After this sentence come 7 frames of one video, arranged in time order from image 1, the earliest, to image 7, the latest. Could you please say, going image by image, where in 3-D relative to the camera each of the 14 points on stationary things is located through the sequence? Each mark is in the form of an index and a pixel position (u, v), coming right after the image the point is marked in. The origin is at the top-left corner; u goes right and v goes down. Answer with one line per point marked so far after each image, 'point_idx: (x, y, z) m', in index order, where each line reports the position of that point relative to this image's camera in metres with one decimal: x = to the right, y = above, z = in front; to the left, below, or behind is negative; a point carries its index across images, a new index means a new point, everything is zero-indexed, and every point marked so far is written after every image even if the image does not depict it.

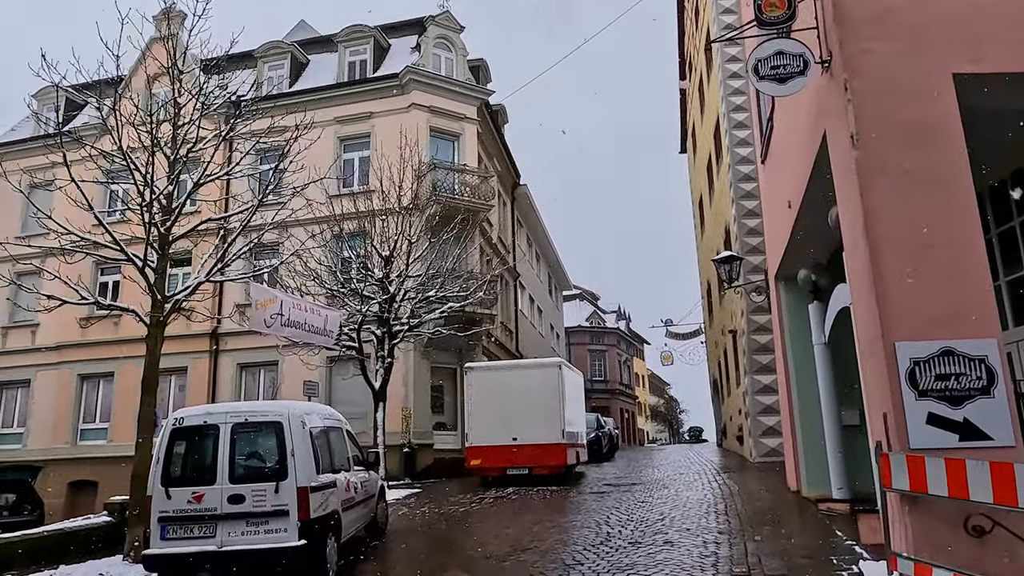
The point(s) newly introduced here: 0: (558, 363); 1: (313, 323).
0: (+0.9, -1.5, +15.3) m
1: (-3.3, -0.6, +12.5) m
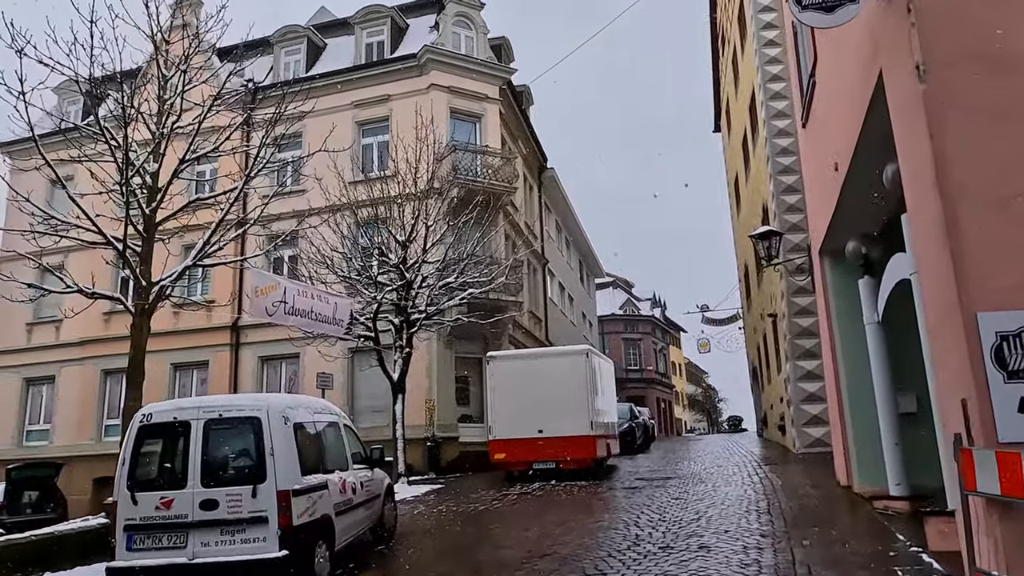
0: (+1.4, -1.2, +14.4) m
1: (-2.9, -0.4, +11.8) m
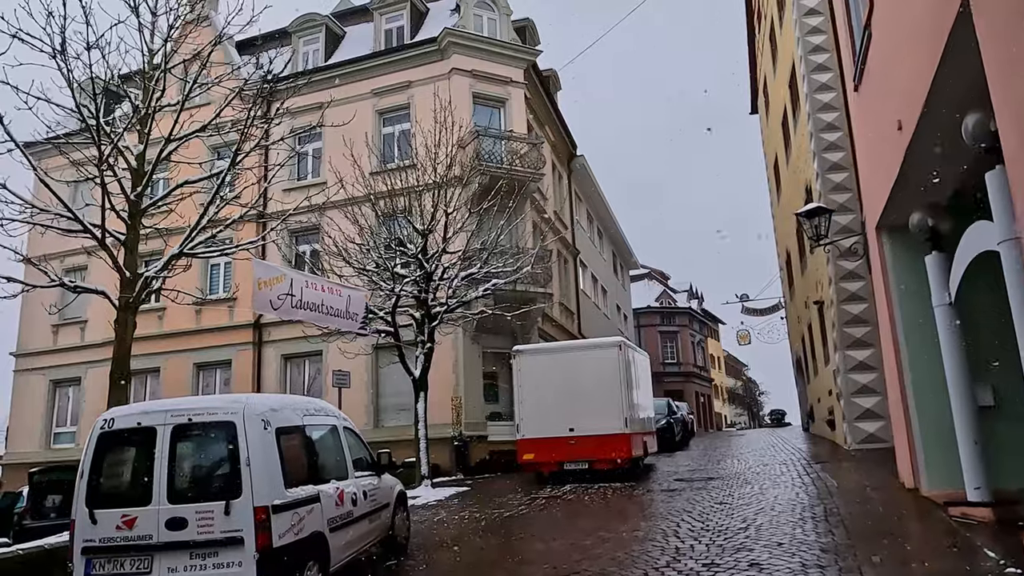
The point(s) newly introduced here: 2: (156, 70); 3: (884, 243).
0: (+1.9, -1.0, +13.5) m
1: (-2.6, -0.3, +11.1) m
2: (-3.9, +2.4, +8.4) m
3: (+4.5, +0.5, +9.2) m
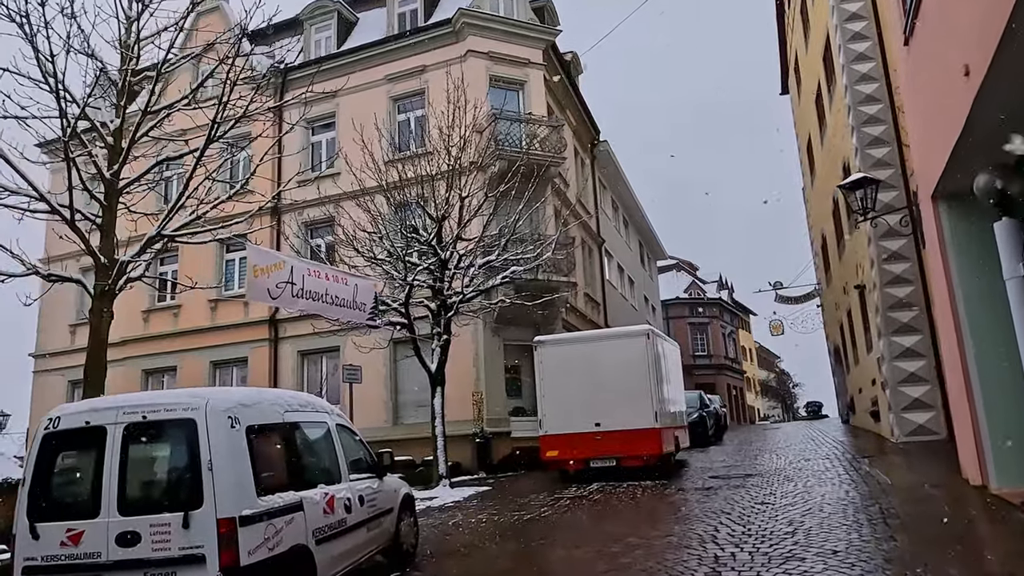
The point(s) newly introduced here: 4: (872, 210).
0: (+2.2, -0.7, +12.6) m
1: (-2.3, -0.1, +10.3) m
2: (-3.8, +2.5, +7.7) m
3: (+4.6, +0.8, +8.2) m
4: (+5.0, +1.1, +10.7) m
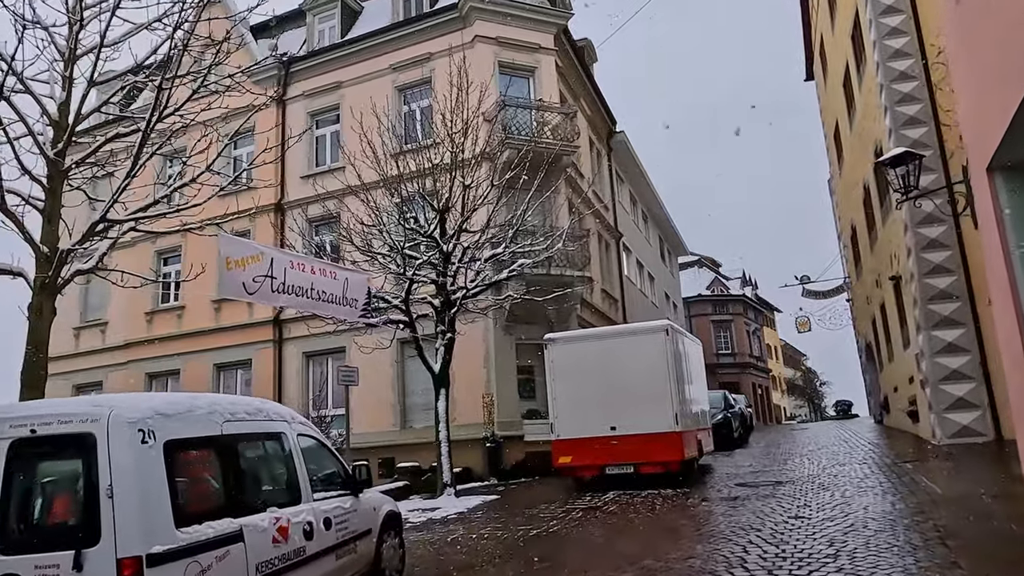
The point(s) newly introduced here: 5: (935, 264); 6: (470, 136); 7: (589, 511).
0: (+2.3, -0.6, +11.7) m
1: (-2.3, 0.0, +9.5) m
2: (-3.8, +2.6, +6.9) m
3: (+4.6, +1.0, +7.2) m
4: (+5.1, +1.3, +9.7) m
5: (+7.8, +0.4, +14.1) m
6: (-0.9, +3.0, +15.0) m
7: (+1.0, -2.8, +9.6) m
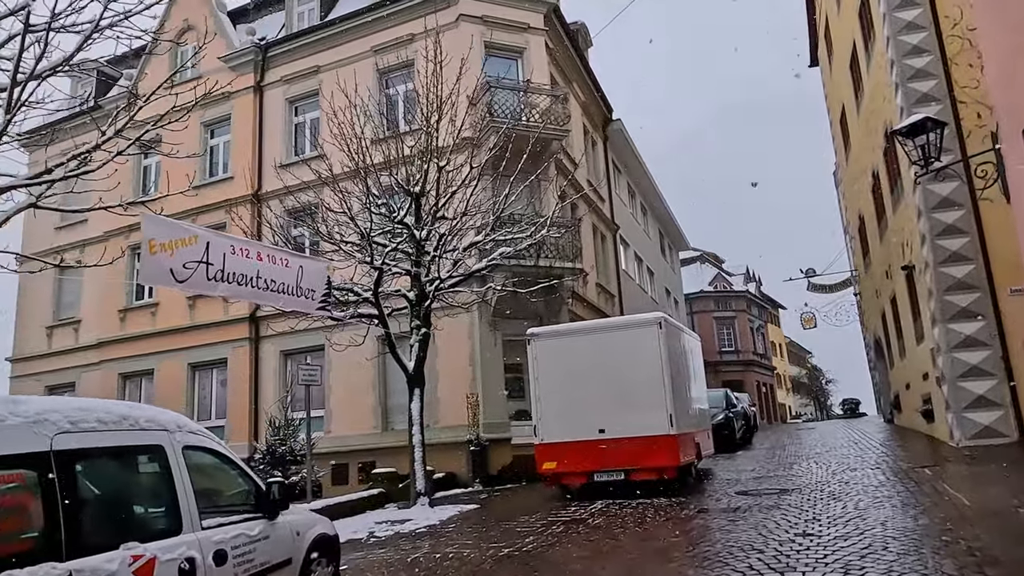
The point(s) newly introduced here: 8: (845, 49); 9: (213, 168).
0: (+2.0, -0.4, +10.7) m
1: (-2.6, +0.1, +8.5) m
2: (-4.2, +2.7, +5.9) m
3: (+4.3, +1.1, +6.2) m
4: (+4.8, +1.4, +8.6) m
5: (+7.5, +0.6, +13.0) m
6: (-1.2, +3.1, +14.0) m
7: (+0.7, -2.7, +8.6) m
8: (+8.7, +6.3, +19.9) m
9: (-7.7, +3.1, +19.7) m
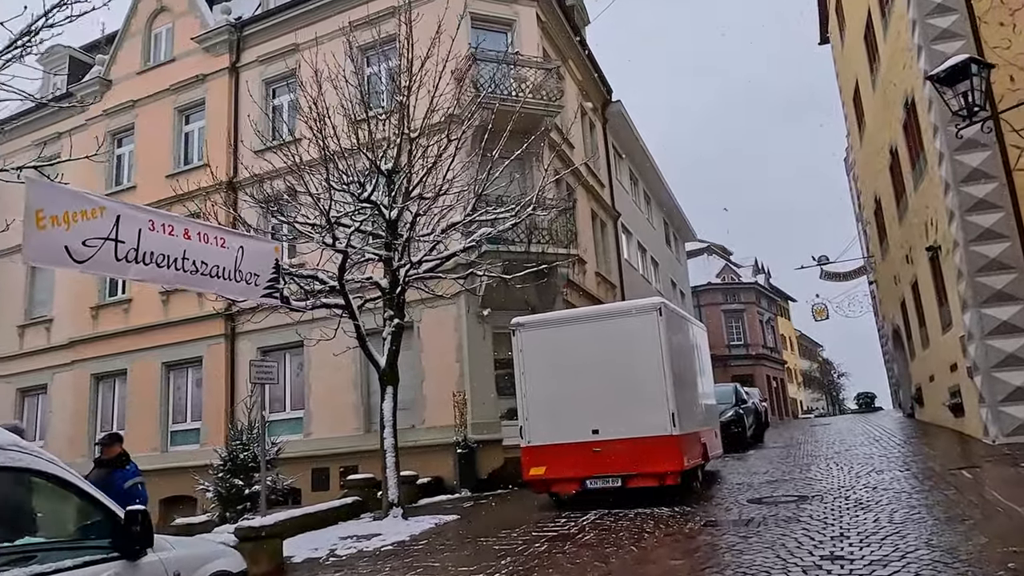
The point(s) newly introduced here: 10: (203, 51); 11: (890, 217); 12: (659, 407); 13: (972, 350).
0: (+1.8, -0.2, +9.5) m
1: (-2.9, +0.3, +7.4) m
2: (-4.5, +2.8, +4.8) m
3: (+4.0, +1.4, +4.9) m
4: (+4.5, +1.7, +7.4) m
5: (+7.2, +0.9, +11.7) m
6: (-1.4, +3.3, +12.8) m
7: (+0.4, -2.5, +7.4) m
8: (+8.4, +6.6, +18.7) m
9: (-7.9, +3.2, +18.6) m
10: (-7.7, +5.9, +19.0) m
11: (+9.2, +1.7, +18.7) m
12: (+1.8, -1.5, +9.4) m
13: (+7.2, -1.0, +12.0) m
